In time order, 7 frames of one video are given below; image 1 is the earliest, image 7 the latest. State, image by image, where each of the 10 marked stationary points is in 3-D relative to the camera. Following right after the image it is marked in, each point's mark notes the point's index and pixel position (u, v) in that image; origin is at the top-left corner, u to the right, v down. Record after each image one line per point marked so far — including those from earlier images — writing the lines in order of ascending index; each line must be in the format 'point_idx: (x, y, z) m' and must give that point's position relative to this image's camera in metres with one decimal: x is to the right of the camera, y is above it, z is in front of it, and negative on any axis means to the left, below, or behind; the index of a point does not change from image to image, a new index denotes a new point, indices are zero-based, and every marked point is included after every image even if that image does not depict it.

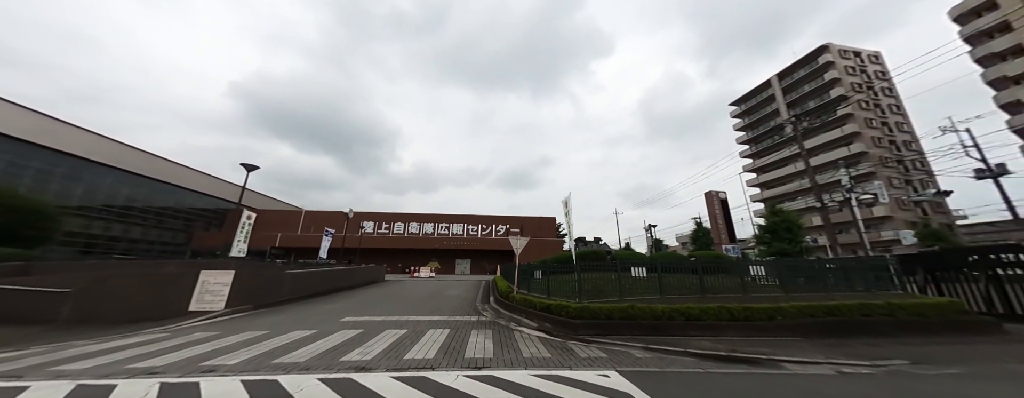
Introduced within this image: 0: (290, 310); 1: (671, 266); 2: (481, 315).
0: (-8.5, -4.4, +10.2) m
1: (+5.5, -2.3, +9.0) m
2: (-1.1, -4.4, +9.9) m
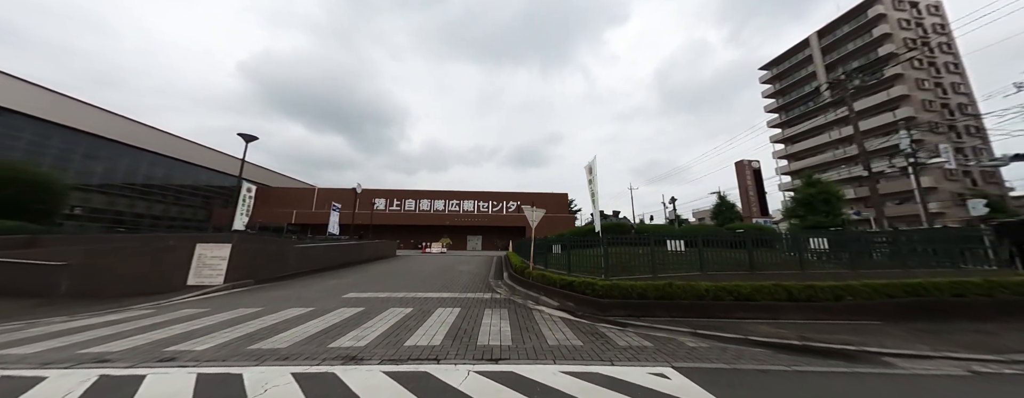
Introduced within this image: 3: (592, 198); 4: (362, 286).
0: (-7.9, -3.2, +9.6) m
1: (+6.0, -1.2, +7.8) m
2: (-0.6, -3.3, +9.1) m
3: (+2.7, 0.0, +8.7) m
4: (-5.6, -3.3, +9.9) m
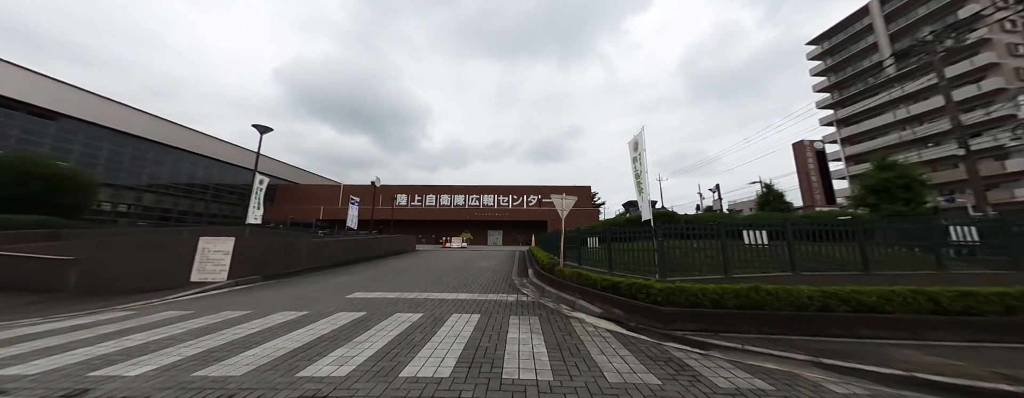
0: (-7.0, -2.8, +8.8) m
1: (+6.7, -0.7, +5.9) m
2: (+0.3, -2.8, +7.7) m
3: (+3.4, +0.5, +7.1) m
4: (-4.6, -2.8, +8.9) m
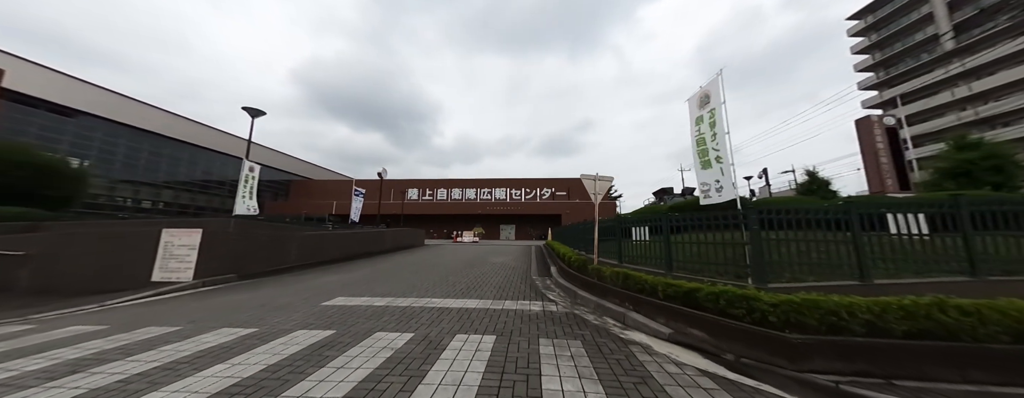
0: (-6.4, -2.4, +7.4) m
1: (+7.1, -0.2, +3.8) m
2: (+0.8, -2.3, +6.0) m
3: (+3.9, +1.0, +5.1) m
4: (-4.1, -2.4, +7.4) m
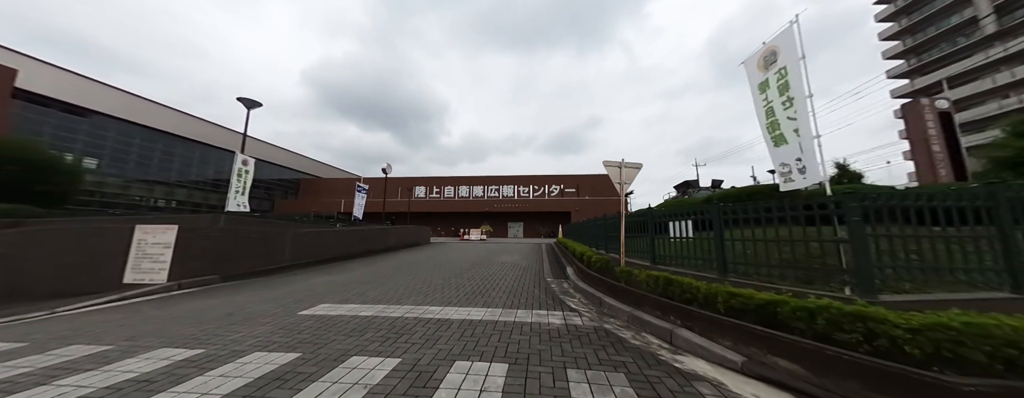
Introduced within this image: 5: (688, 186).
0: (-6.1, -2.2, +6.6) m
1: (+7.3, +0.1, +2.7) m
2: (+1.1, -2.1, +5.0) m
3: (+4.1, +1.2, +4.0) m
4: (-3.8, -2.2, +6.5) m
5: (+9.5, +0.7, +14.0) m
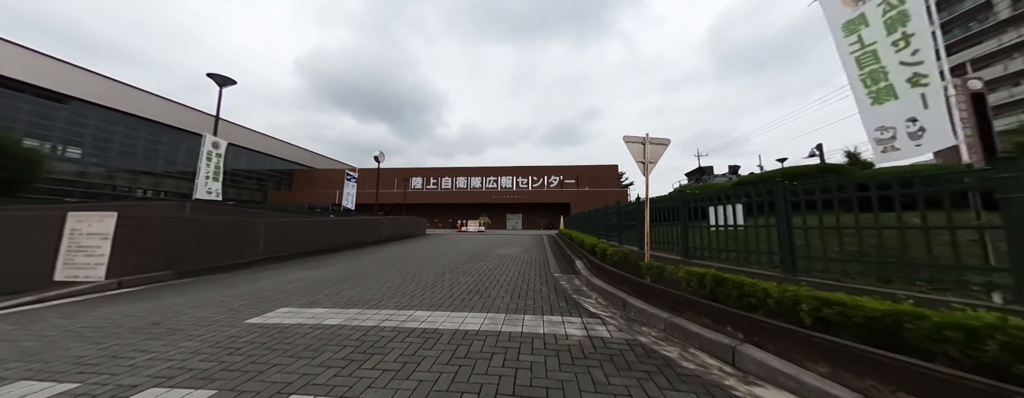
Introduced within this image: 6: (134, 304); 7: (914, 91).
0: (-6.1, -1.8, +5.7) m
1: (+7.4, +0.3, +1.7) m
2: (+1.1, -1.8, +4.1) m
3: (+4.2, +1.5, +3.0) m
4: (-3.7, -1.8, +5.6) m
5: (+9.6, +1.3, +13.1) m
6: (-6.1, -1.7, +4.2) m
7: (+4.2, +1.1, +2.8) m
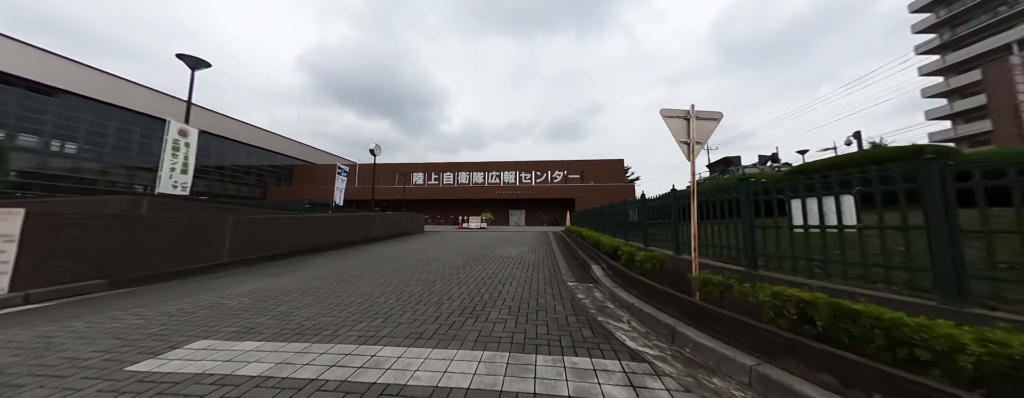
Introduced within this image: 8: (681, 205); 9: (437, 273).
0: (-6.0, -1.7, +4.6) m
1: (+7.4, +0.4, +0.5) m
2: (+1.2, -1.7, +3.0) m
3: (+4.2, +1.6, +1.8) m
4: (-3.6, -1.7, +4.5) m
5: (+9.7, +1.6, +11.8) m
6: (-6.0, -1.6, +3.1) m
7: (+4.2, +1.2, +1.6) m
8: (+3.0, -0.1, +4.6) m
9: (-1.8, -1.8, +6.4) m
